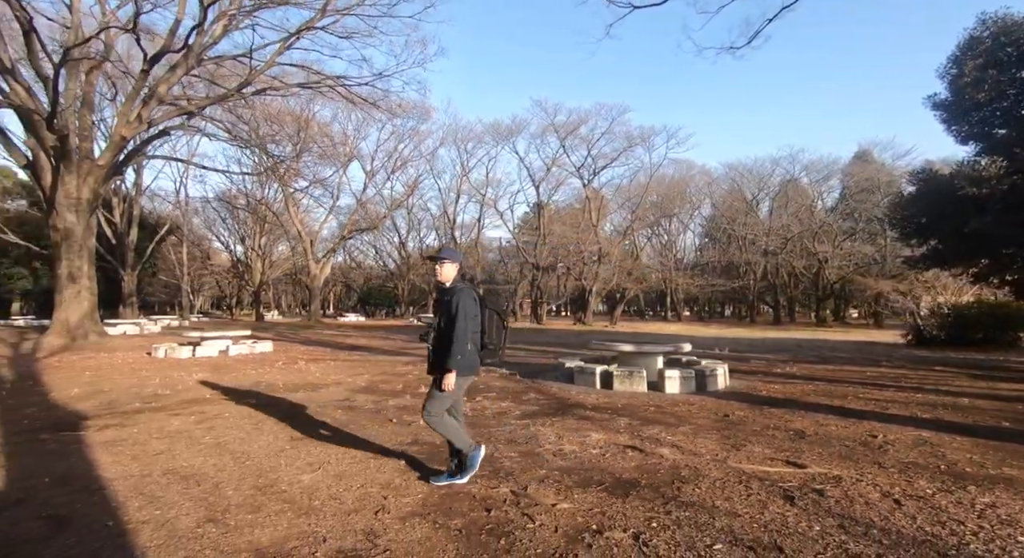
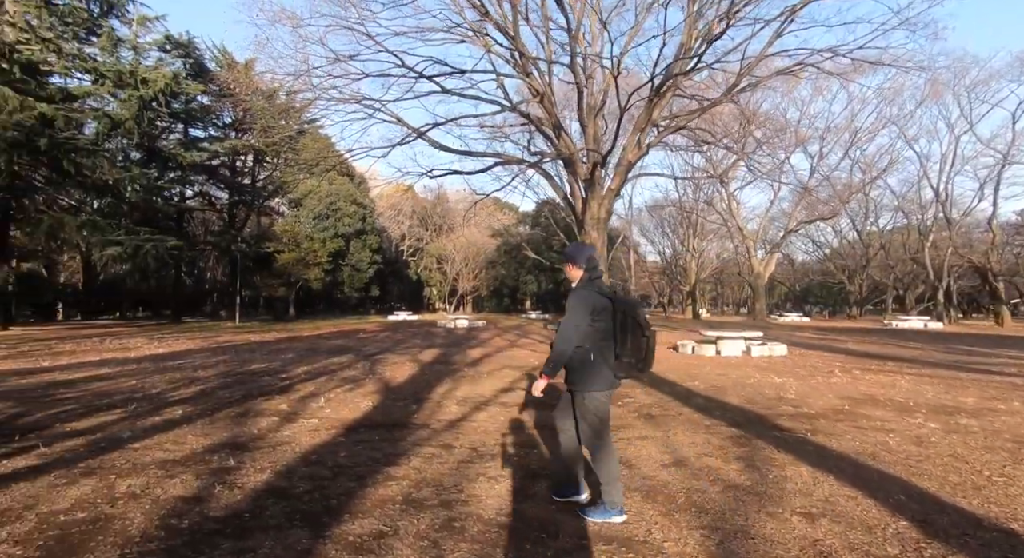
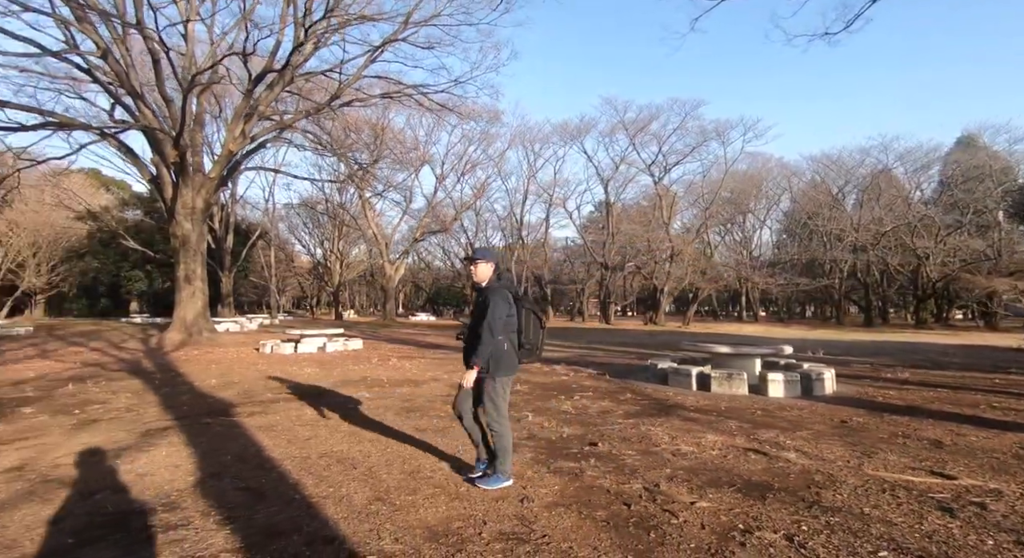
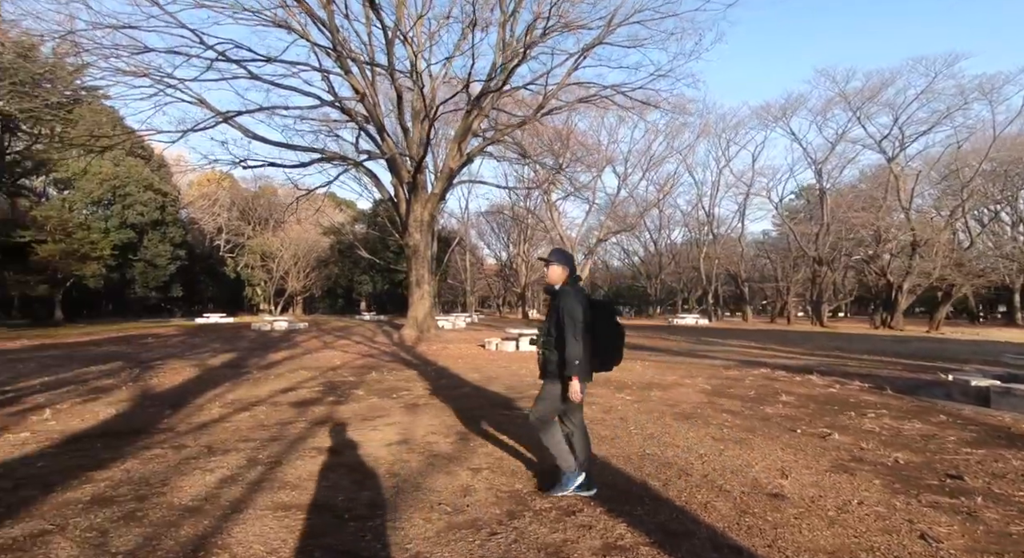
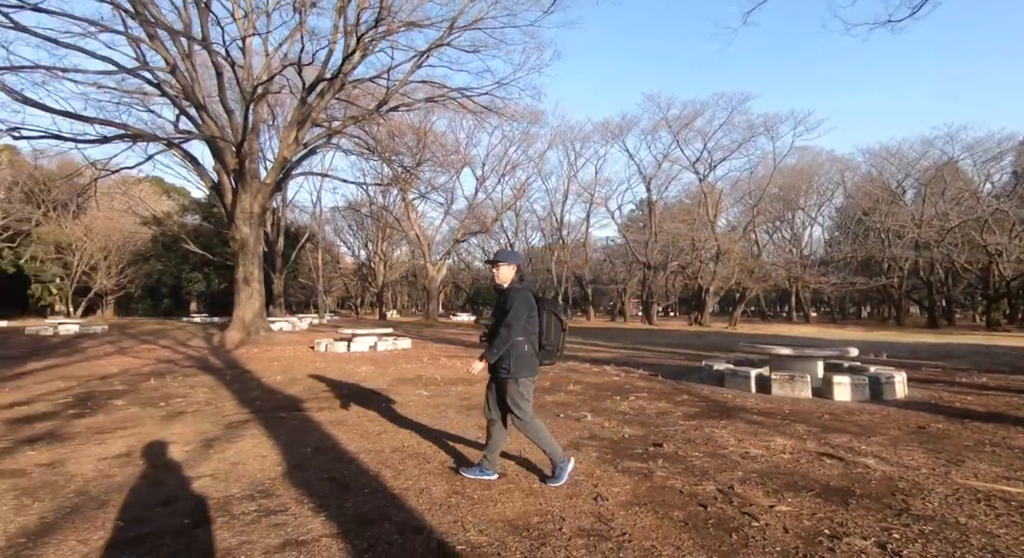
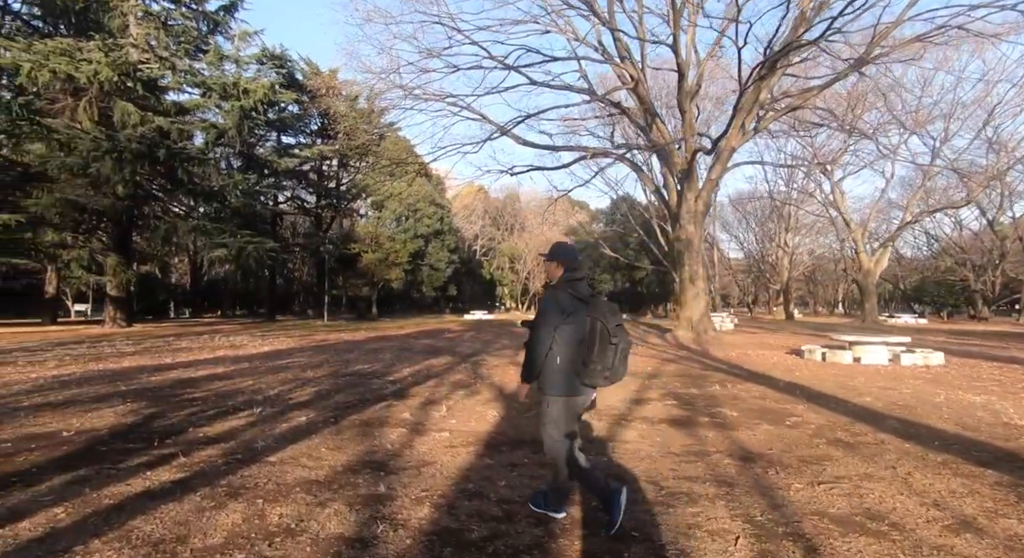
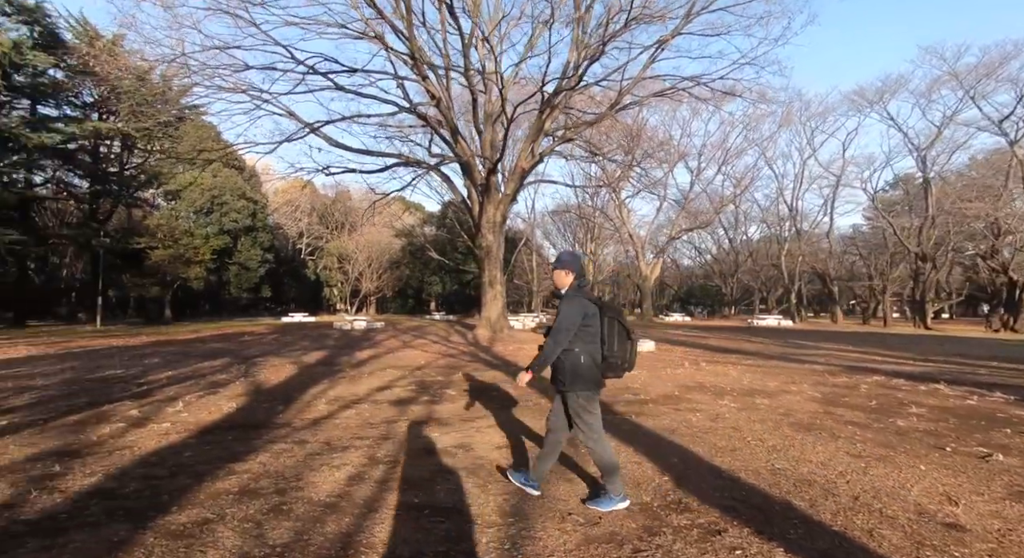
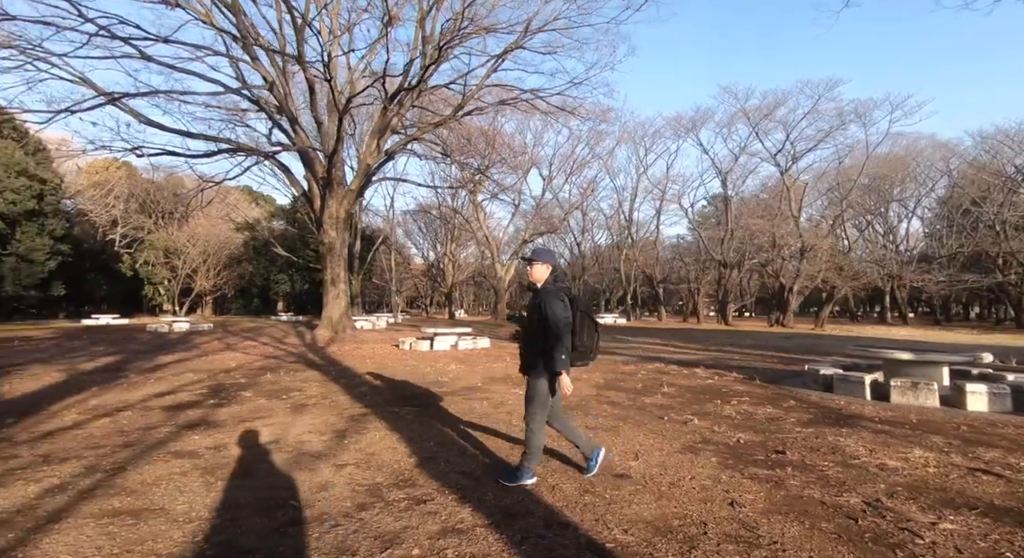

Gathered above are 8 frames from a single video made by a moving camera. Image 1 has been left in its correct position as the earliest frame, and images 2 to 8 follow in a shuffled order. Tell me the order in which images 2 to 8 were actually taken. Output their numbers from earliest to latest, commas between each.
3, 5, 8, 4, 7, 2, 6
